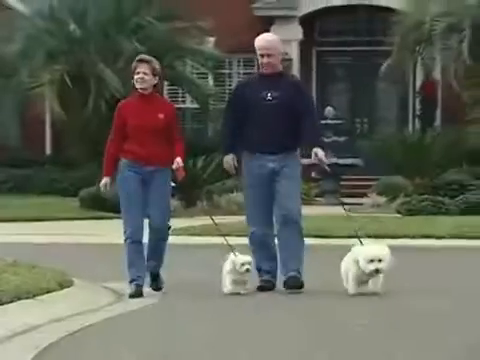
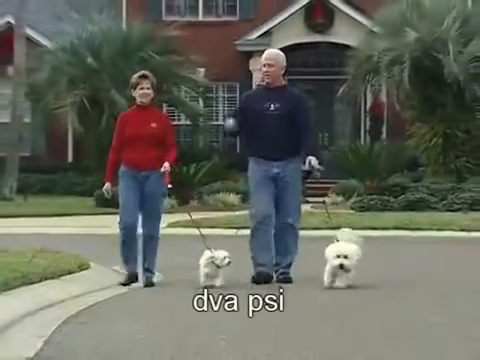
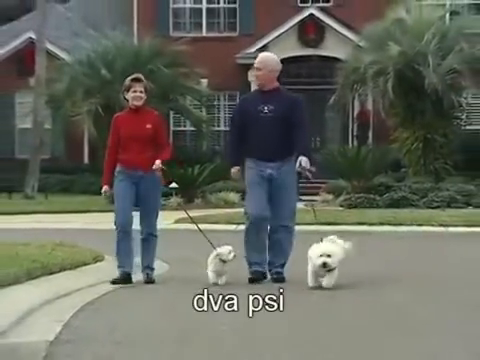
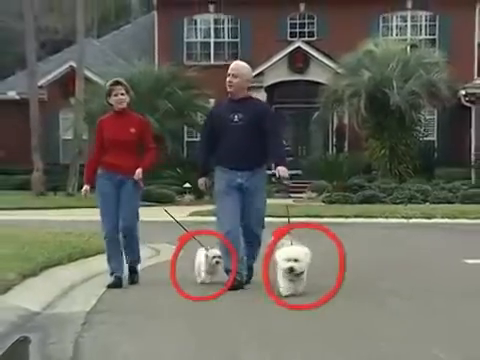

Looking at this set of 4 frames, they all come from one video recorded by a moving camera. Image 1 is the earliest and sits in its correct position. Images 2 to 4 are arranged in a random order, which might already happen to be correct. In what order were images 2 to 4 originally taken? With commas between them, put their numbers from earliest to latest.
2, 3, 4
